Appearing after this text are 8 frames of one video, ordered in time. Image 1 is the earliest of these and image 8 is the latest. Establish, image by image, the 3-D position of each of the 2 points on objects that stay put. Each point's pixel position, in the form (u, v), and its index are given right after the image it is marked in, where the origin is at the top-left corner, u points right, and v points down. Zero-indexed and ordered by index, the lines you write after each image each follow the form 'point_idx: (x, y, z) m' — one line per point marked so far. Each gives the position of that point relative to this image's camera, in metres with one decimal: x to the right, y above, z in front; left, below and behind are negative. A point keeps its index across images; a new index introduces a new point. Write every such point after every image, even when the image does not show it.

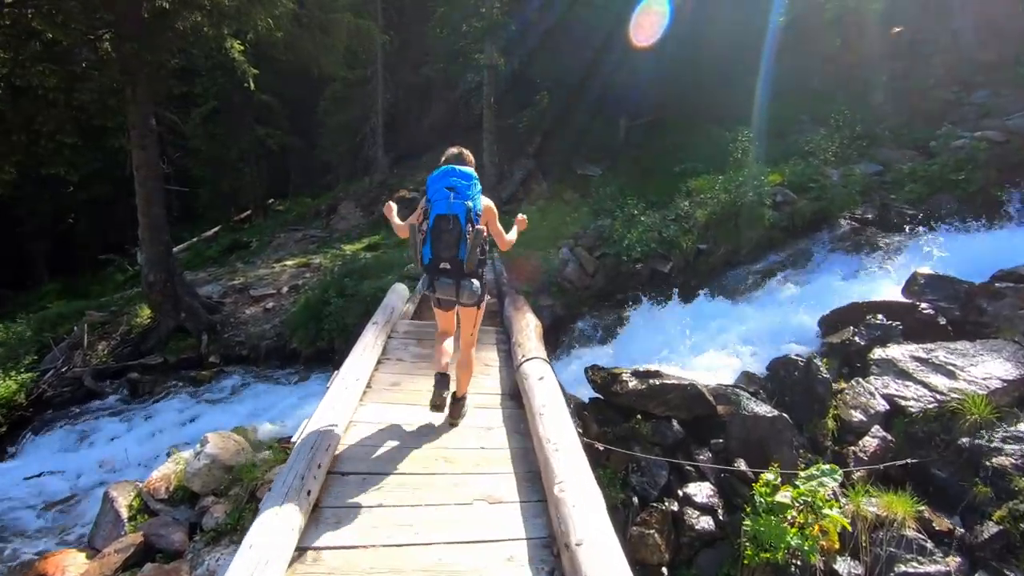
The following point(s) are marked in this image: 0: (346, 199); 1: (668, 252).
0: (-5.9, +3.2, +19.7) m
1: (+3.0, +0.7, +10.5) m
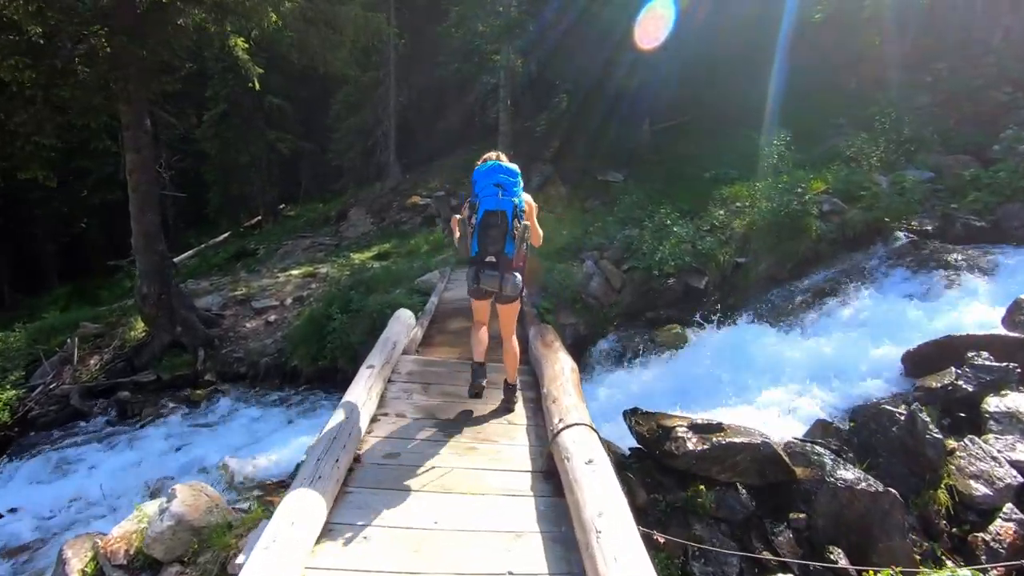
0: (-5.3, +2.8, +18.9) m
1: (+3.3, +0.4, +9.5) m
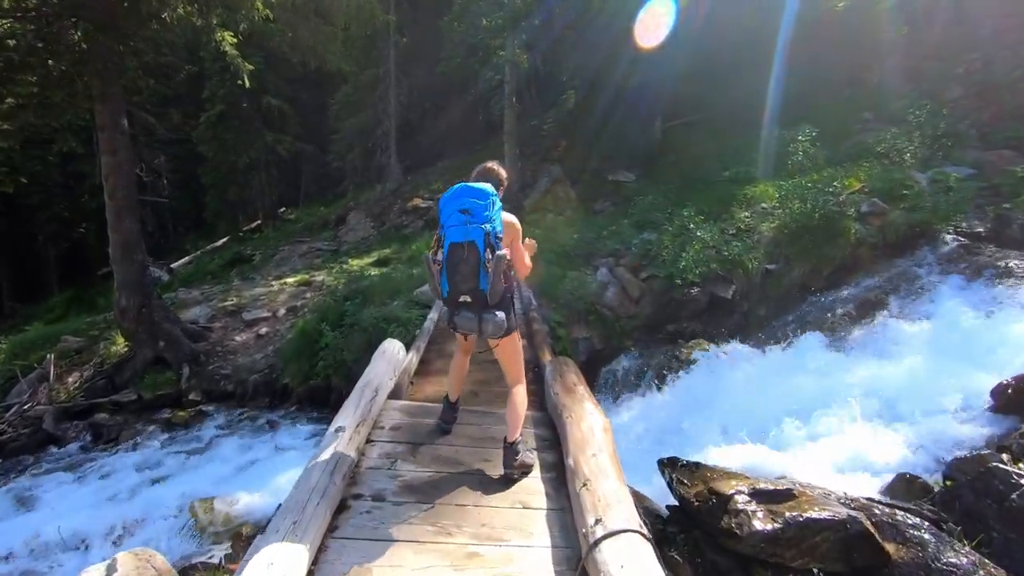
0: (-5.1, +2.6, +18.2) m
1: (+3.5, +0.2, +8.7) m
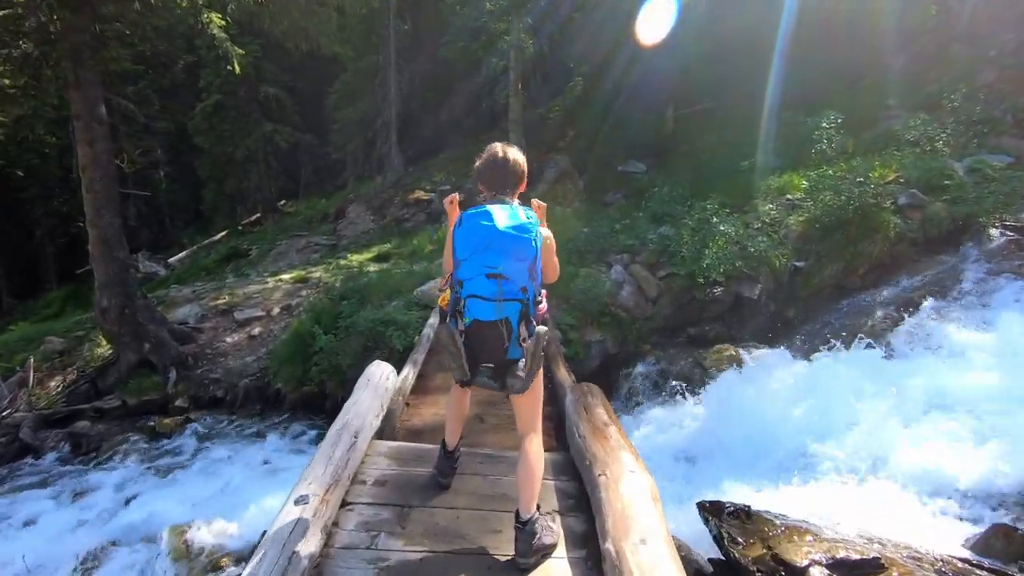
0: (-5.0, +2.8, +17.5) m
1: (+3.6, +0.2, +8.0) m
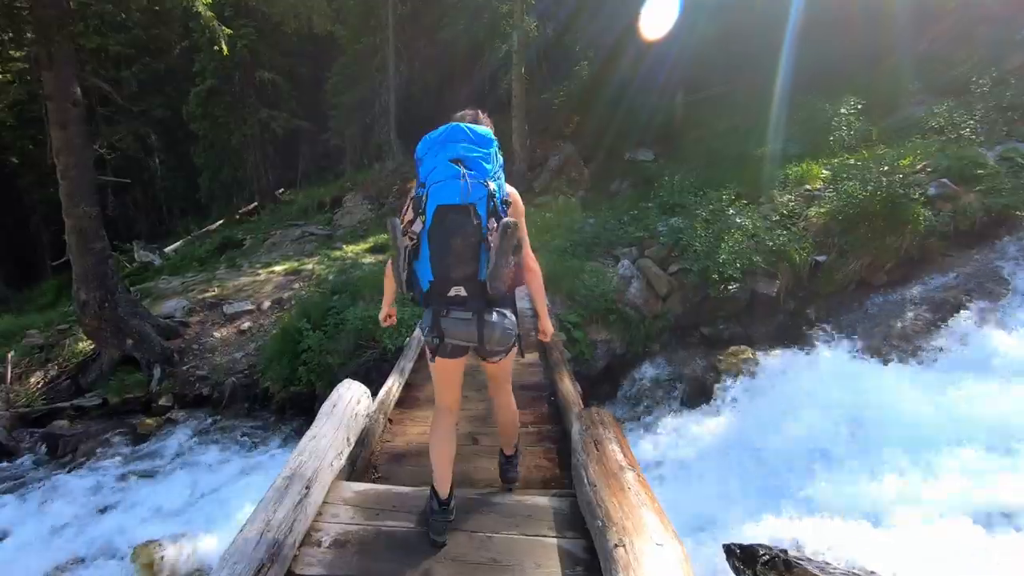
0: (-4.9, +3.0, +17.0) m
1: (+3.6, +0.3, +7.5) m
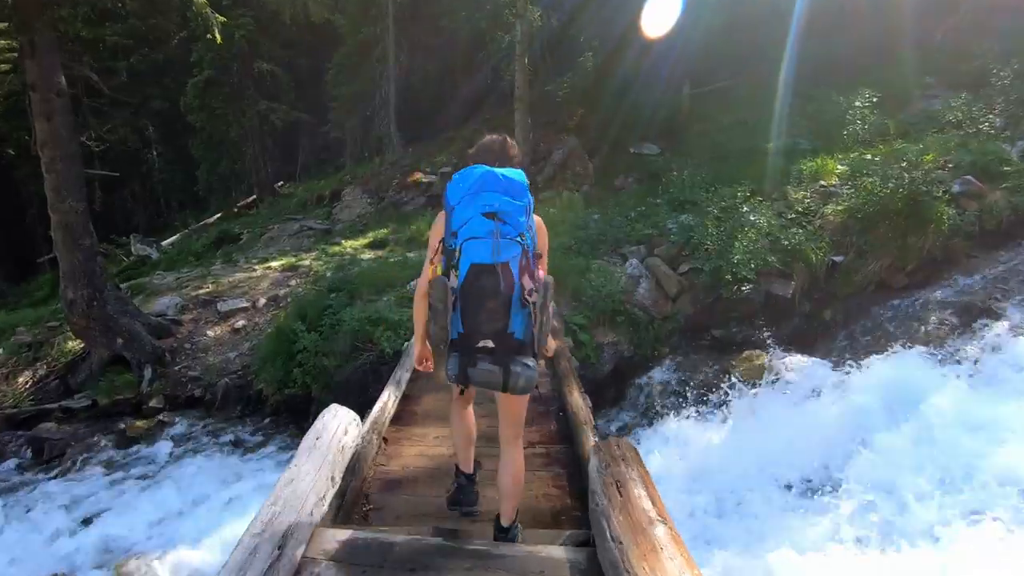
0: (-4.8, +3.2, +16.6) m
1: (+3.6, +0.3, +7.2) m
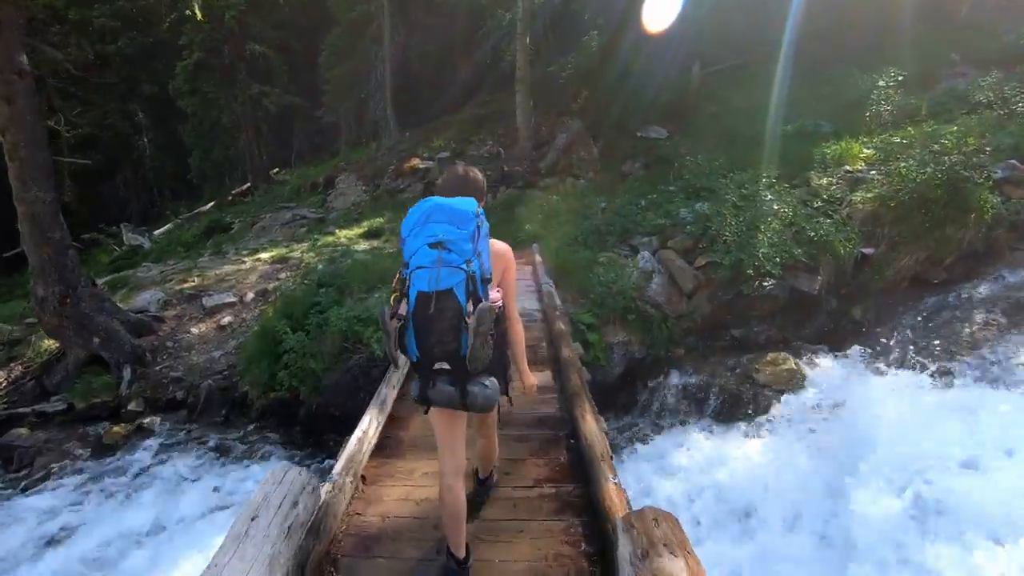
0: (-4.8, +3.4, +16.0) m
1: (+3.6, +0.3, +6.6) m
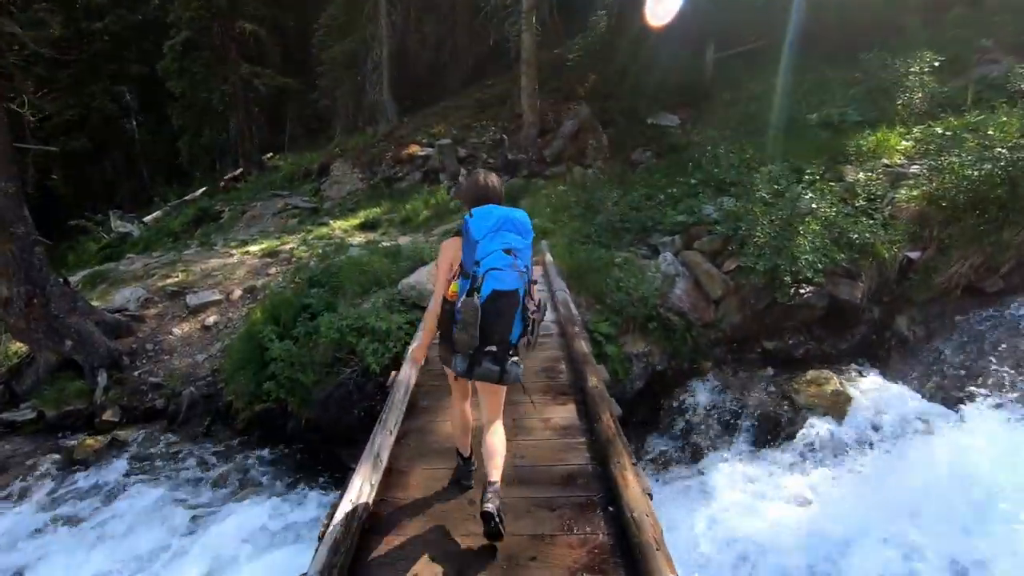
0: (-4.7, +3.6, +15.3) m
1: (+3.8, +0.2, +6.0) m
